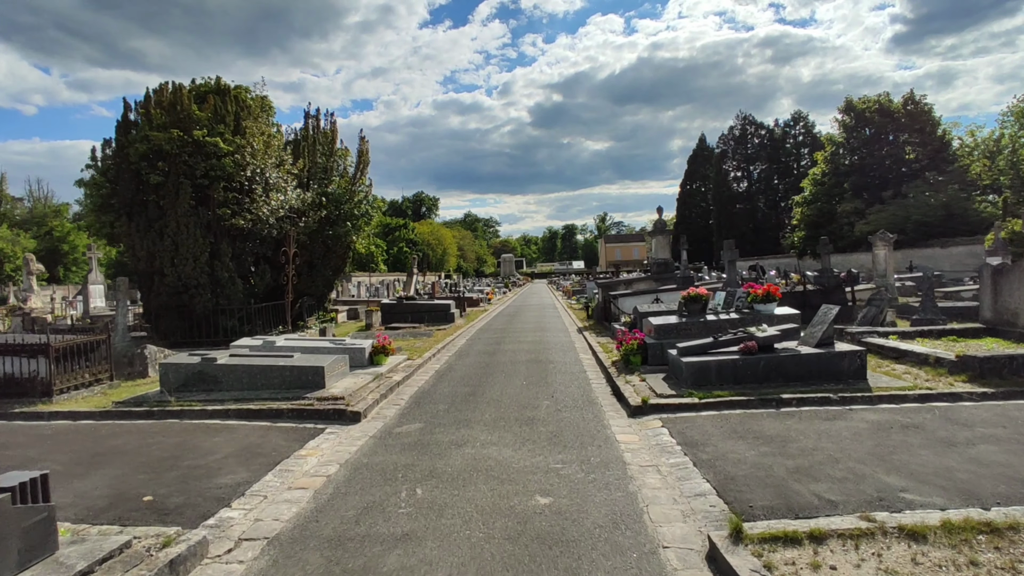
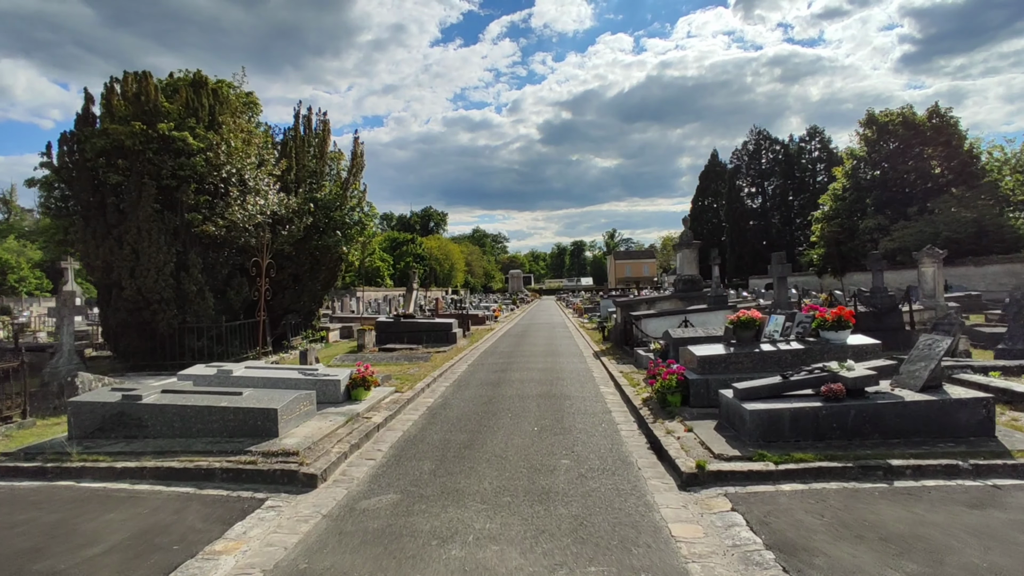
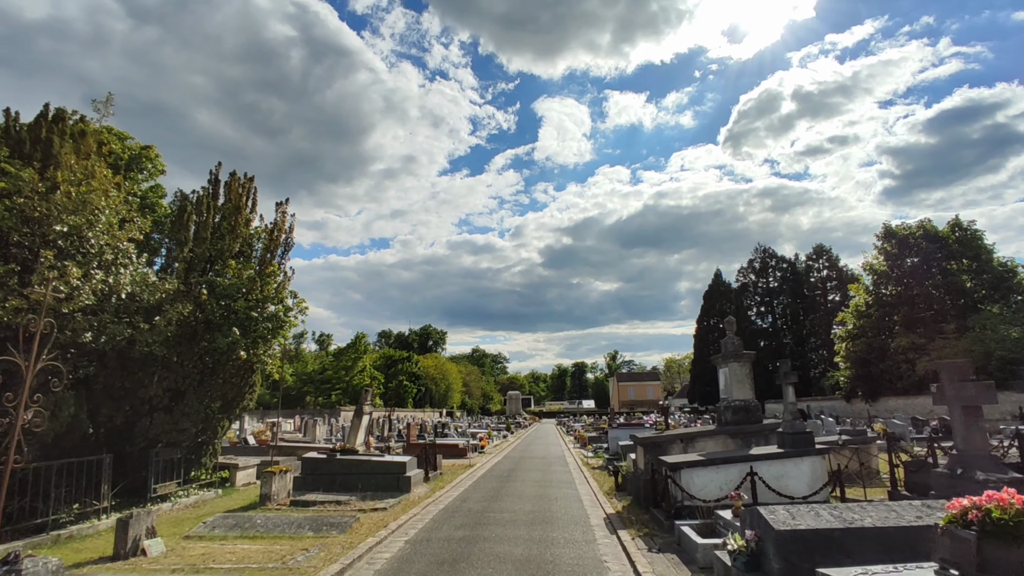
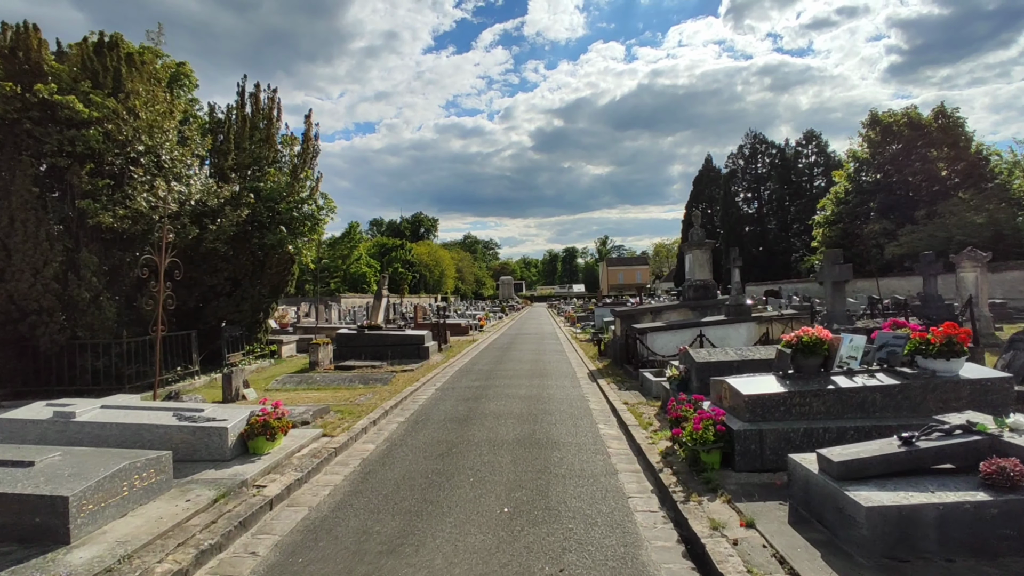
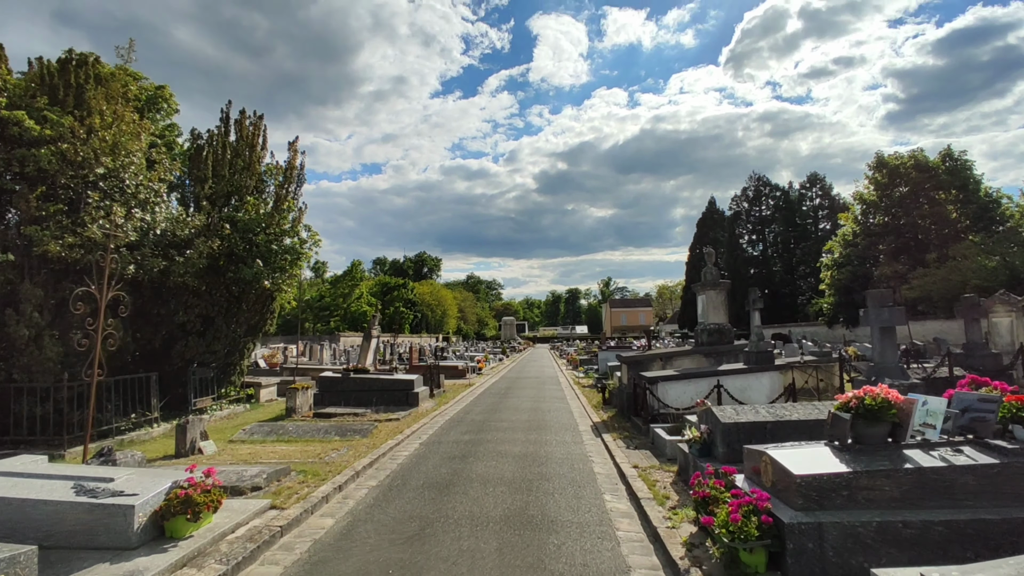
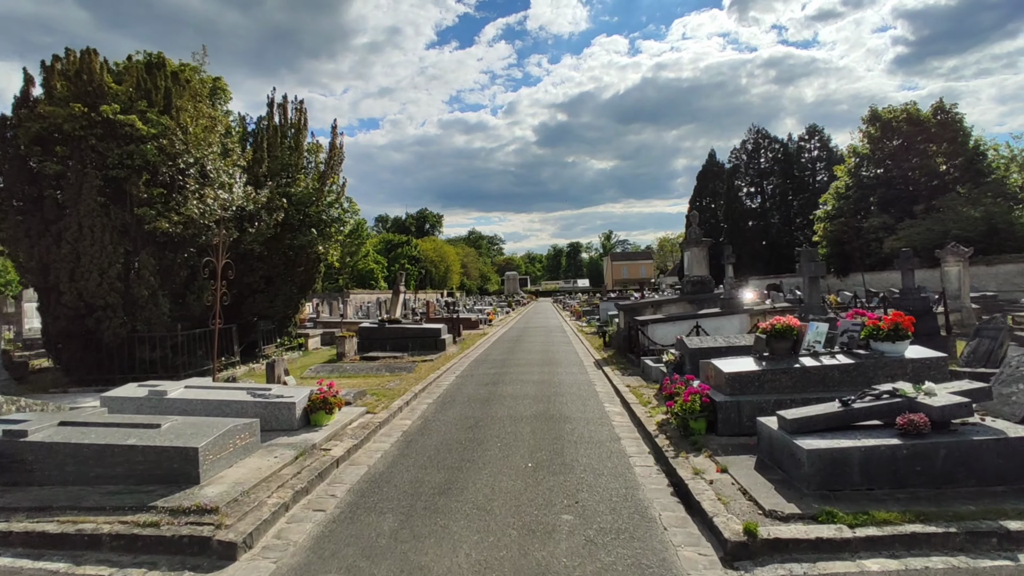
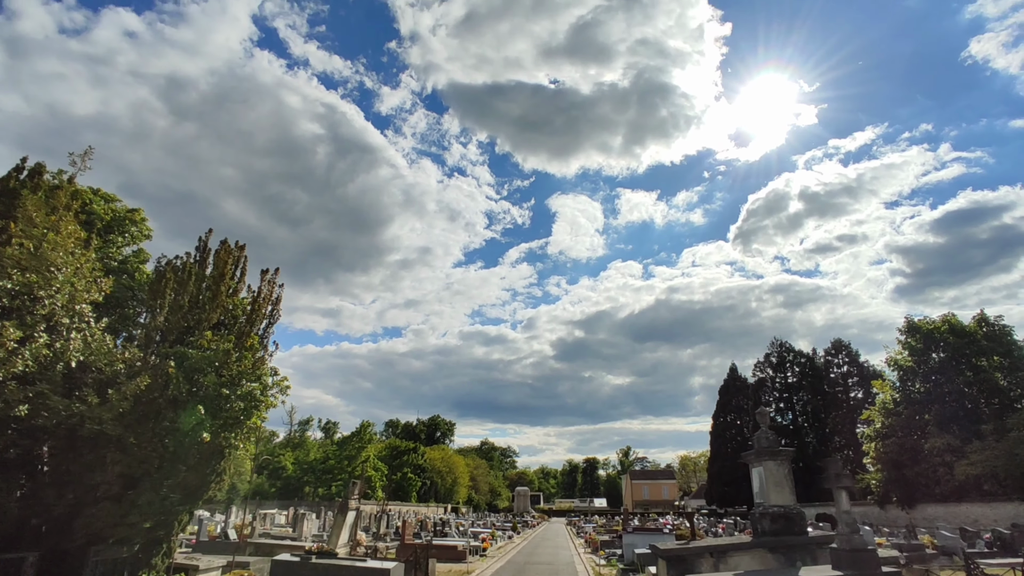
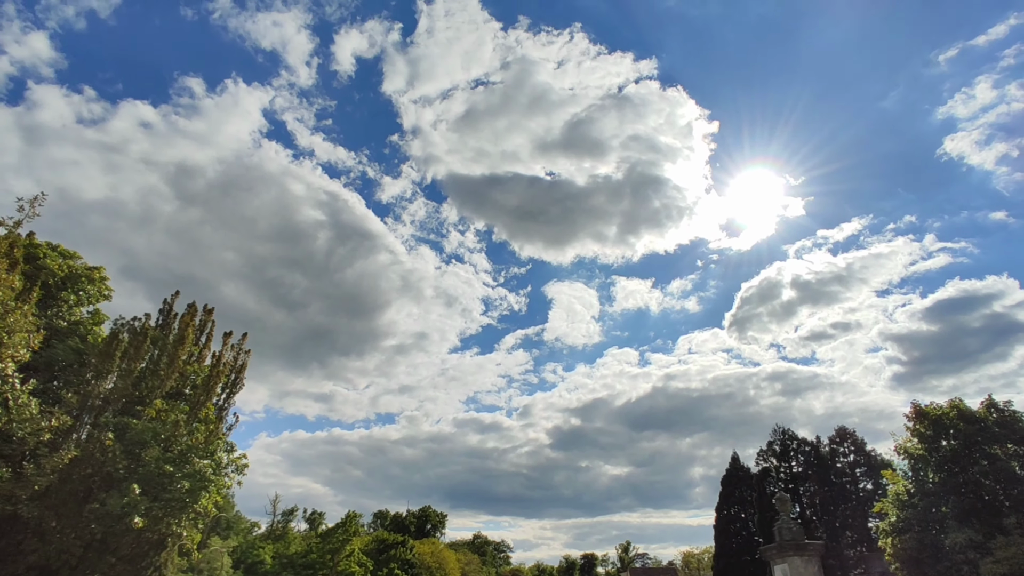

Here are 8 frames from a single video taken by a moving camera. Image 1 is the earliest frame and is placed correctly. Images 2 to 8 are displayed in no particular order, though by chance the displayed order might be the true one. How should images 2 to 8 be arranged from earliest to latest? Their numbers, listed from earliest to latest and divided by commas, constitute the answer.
2, 6, 4, 5, 3, 7, 8
